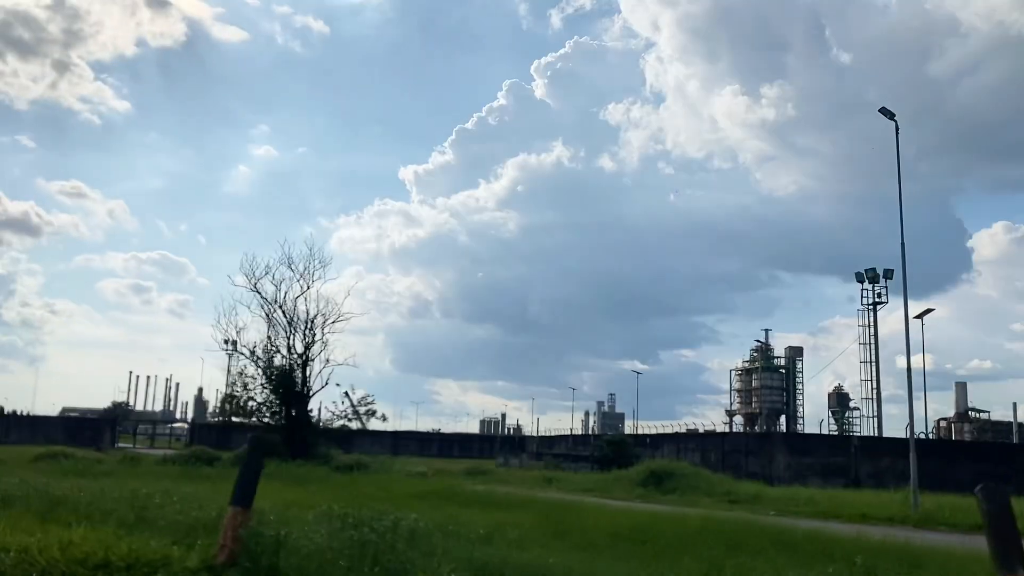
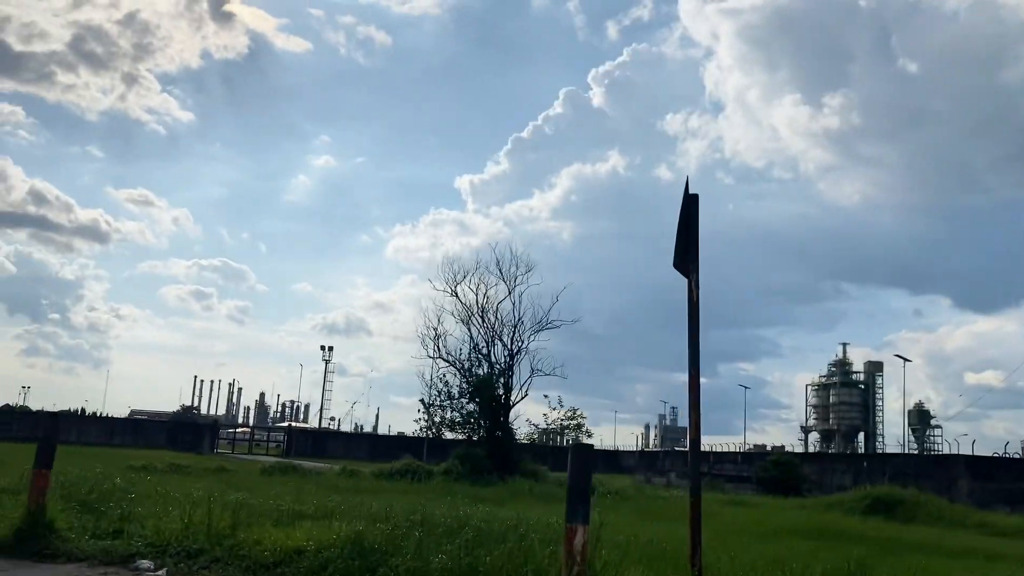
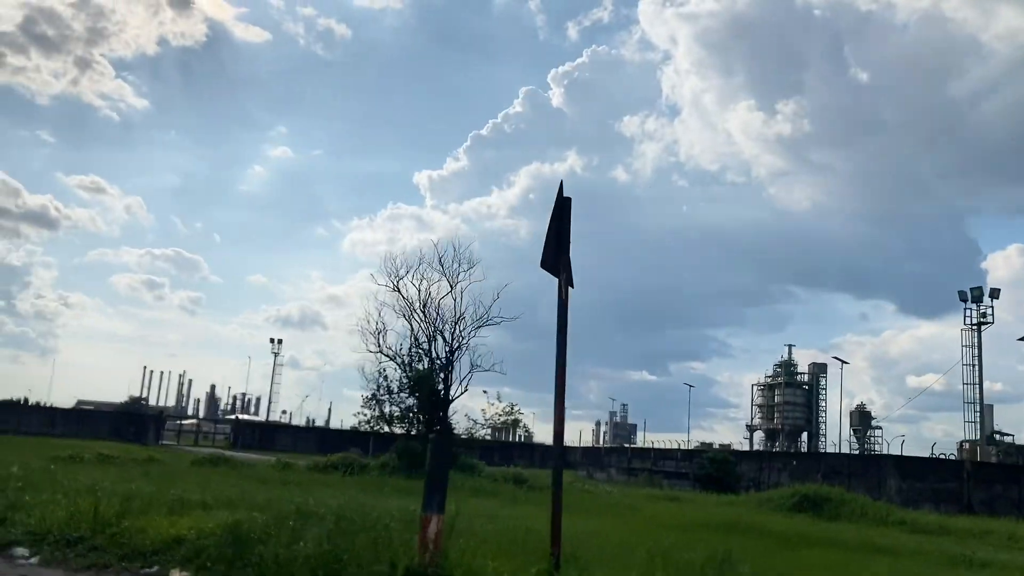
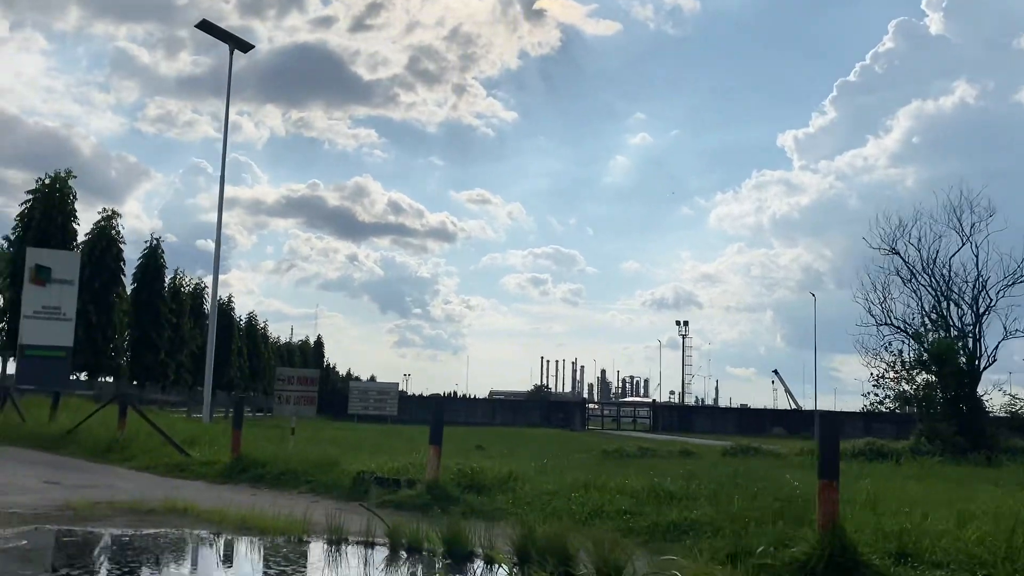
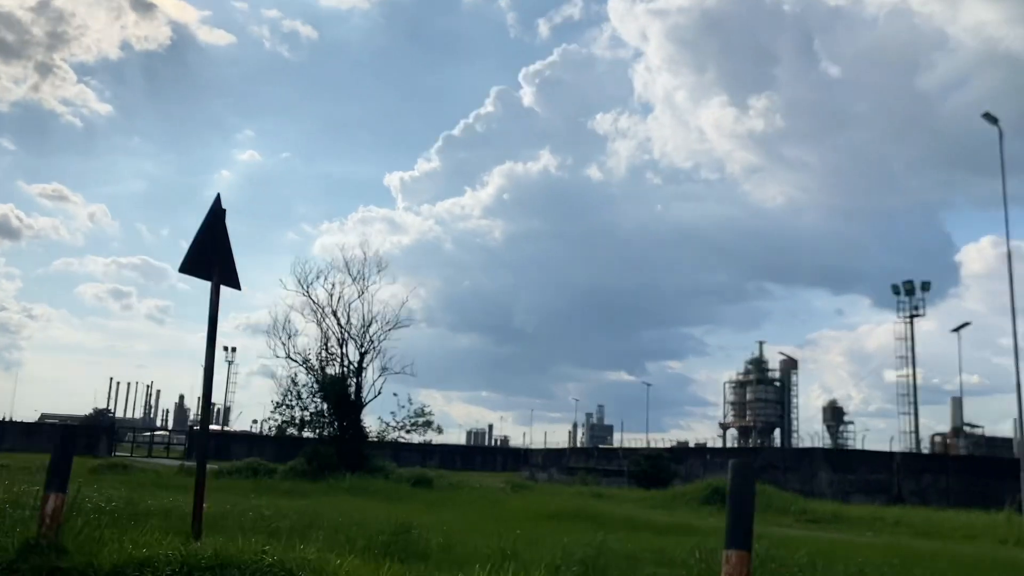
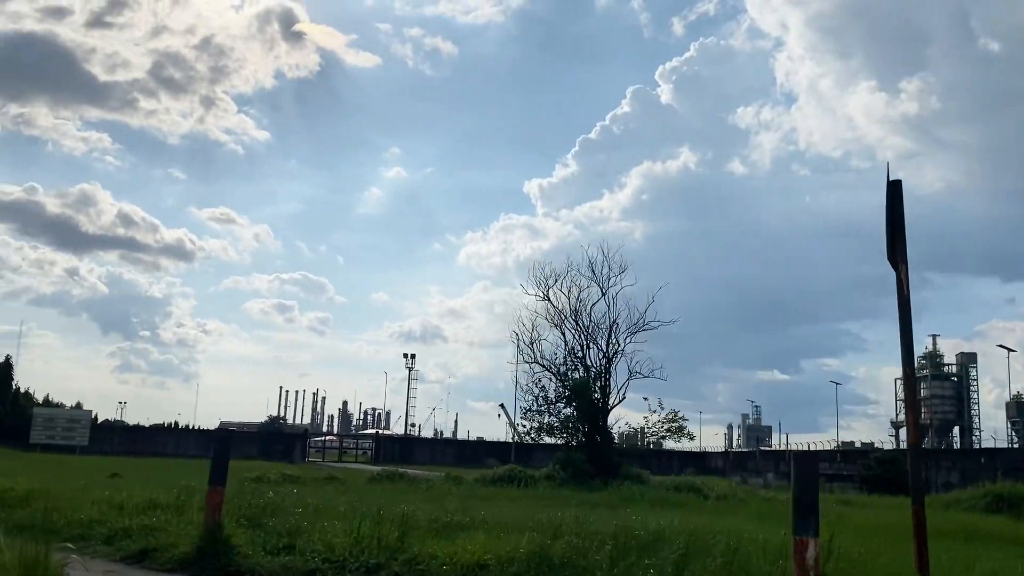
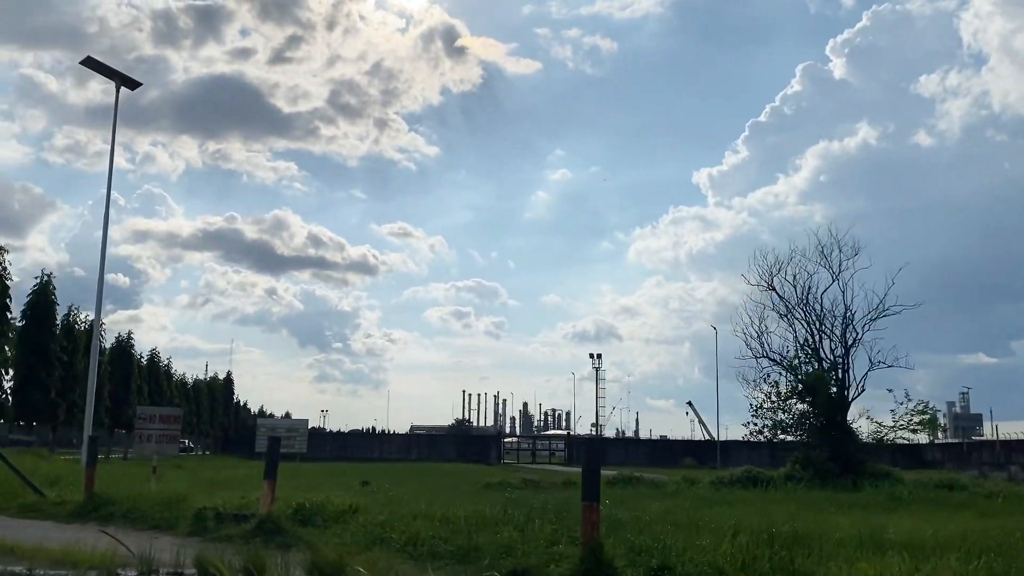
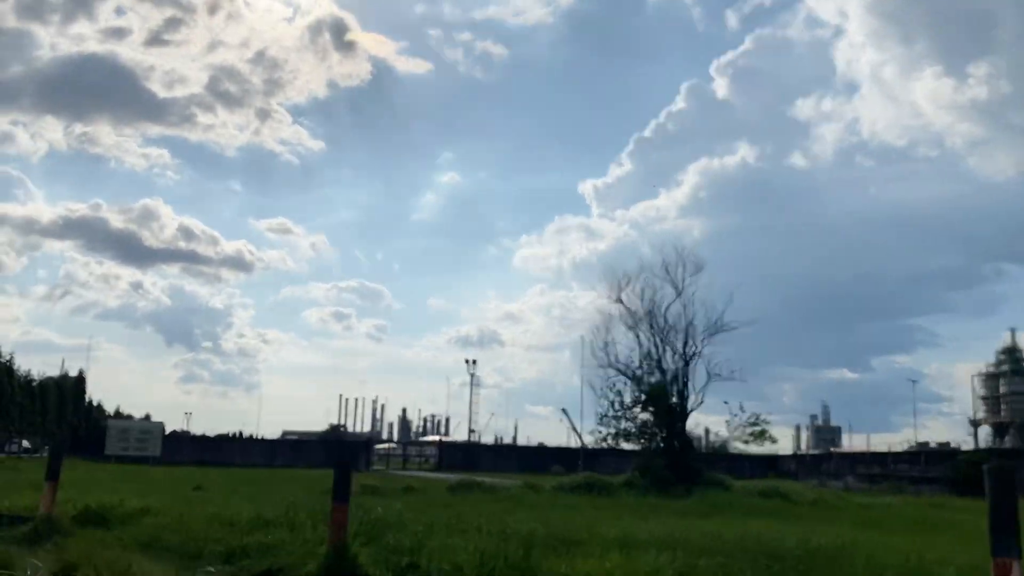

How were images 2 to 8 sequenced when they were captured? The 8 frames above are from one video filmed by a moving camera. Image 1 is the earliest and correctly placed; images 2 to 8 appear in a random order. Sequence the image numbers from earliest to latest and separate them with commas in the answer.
5, 3, 2, 6, 8, 7, 4
